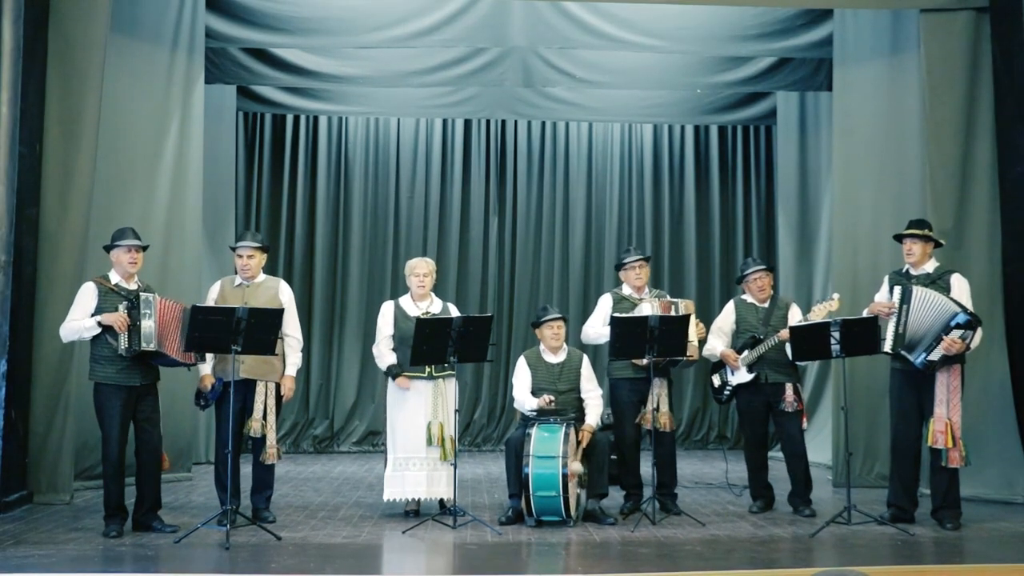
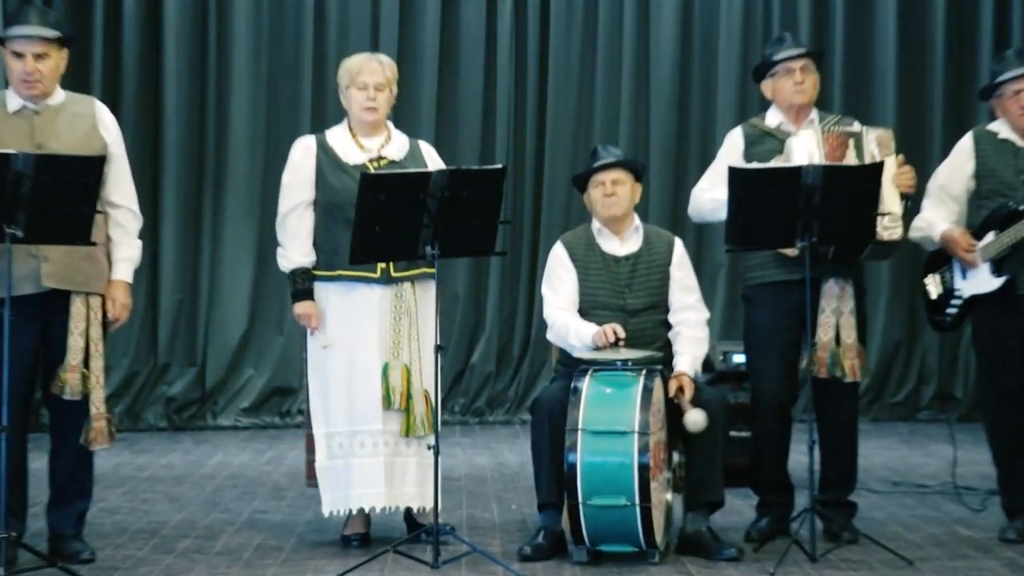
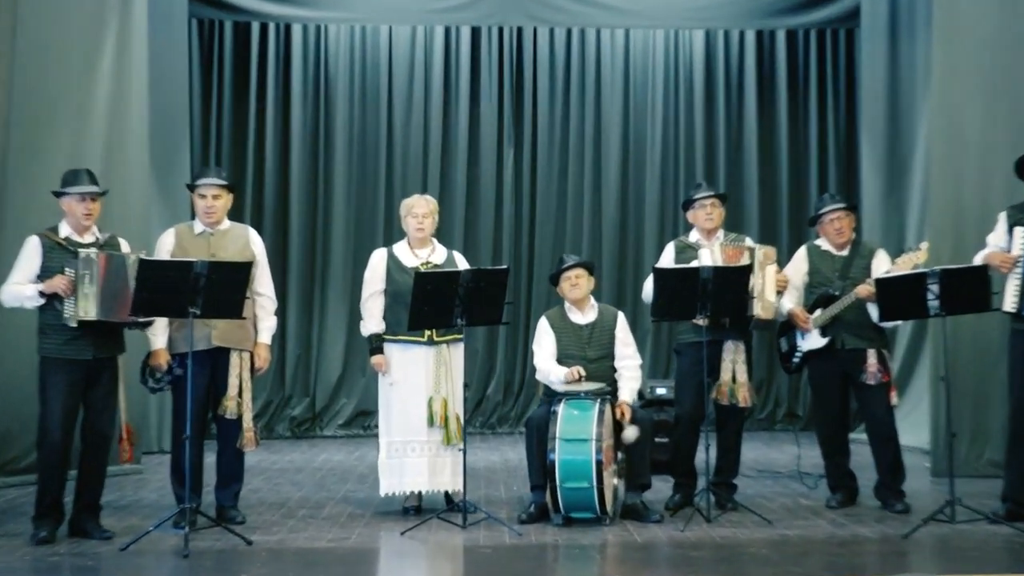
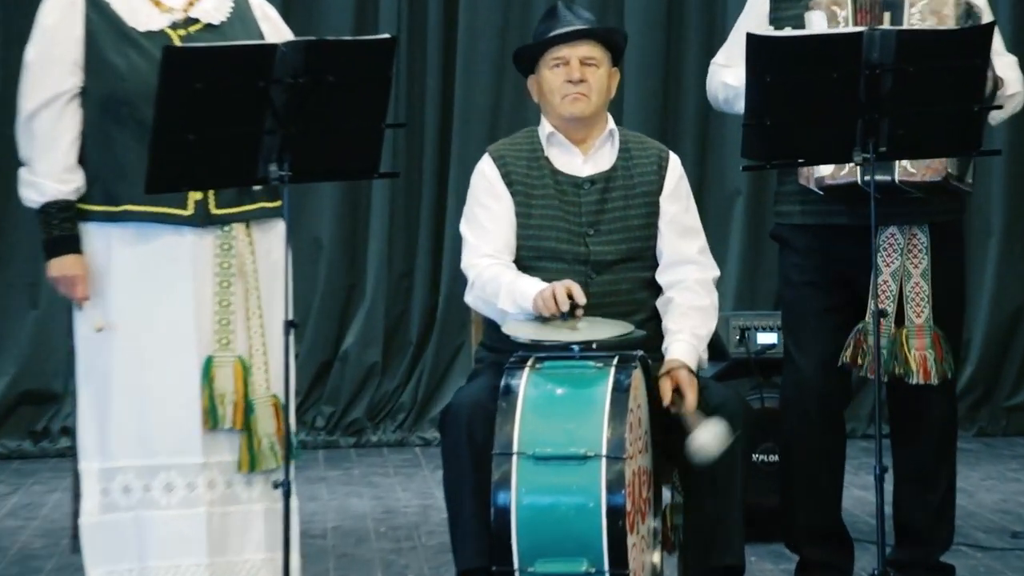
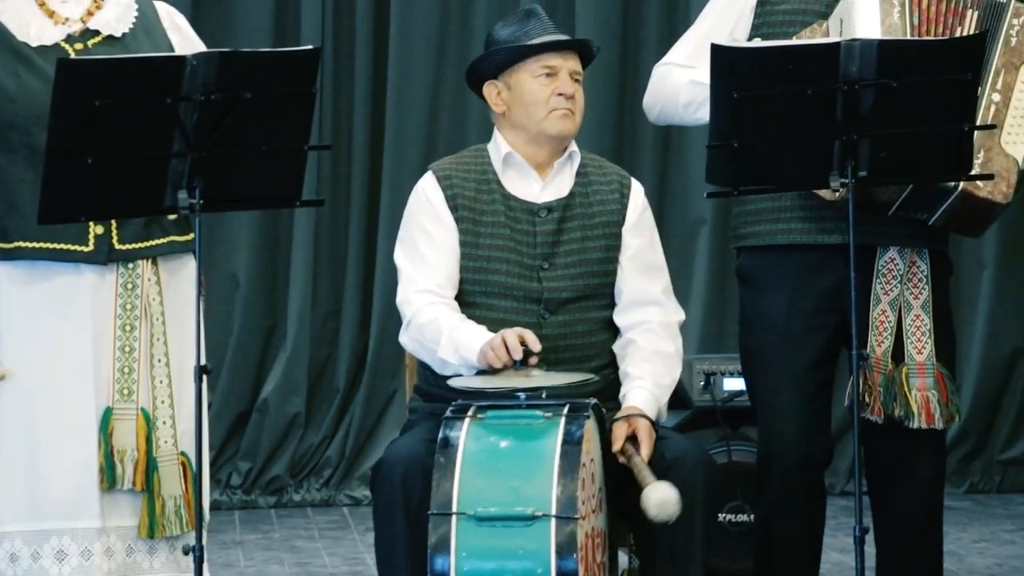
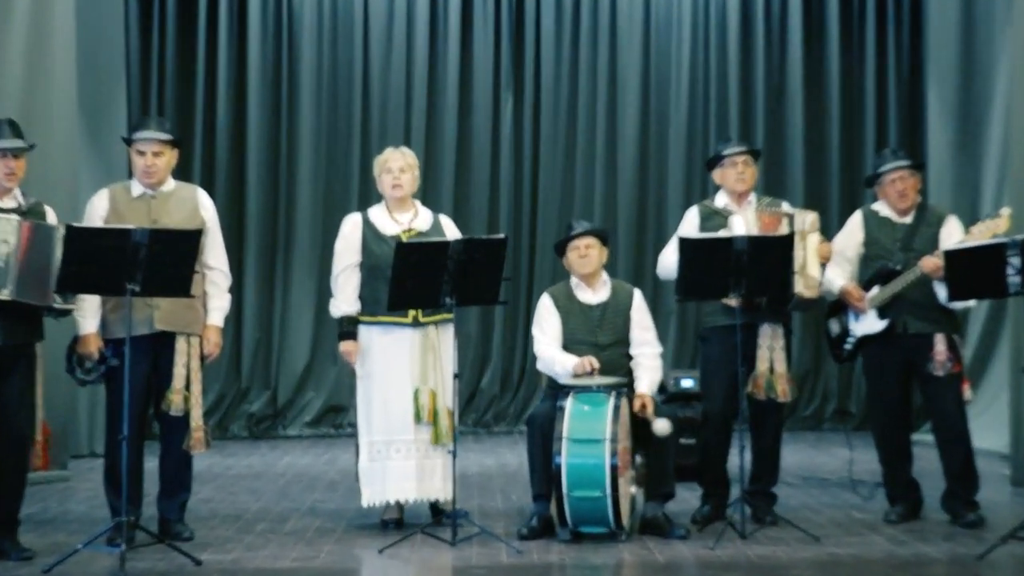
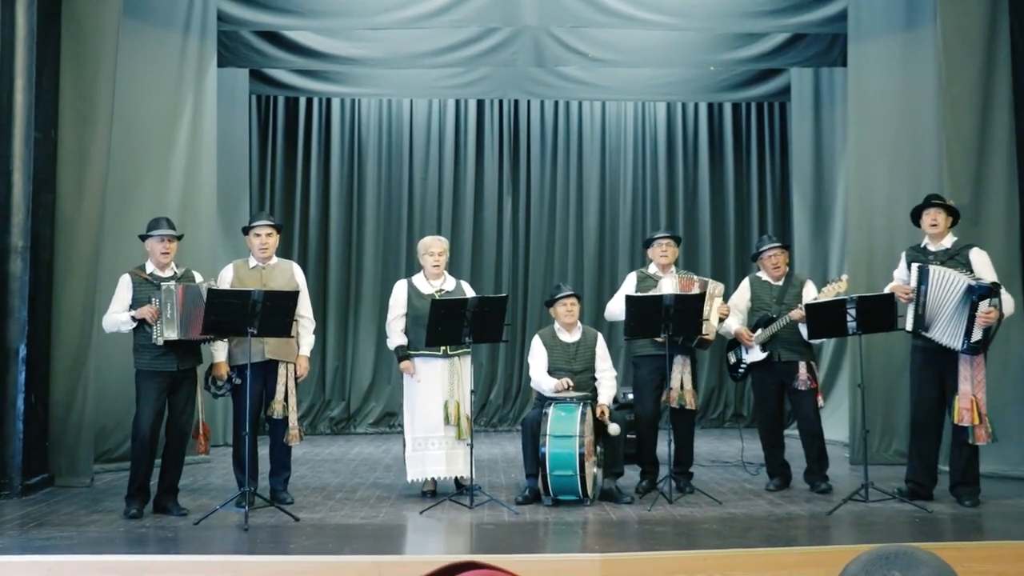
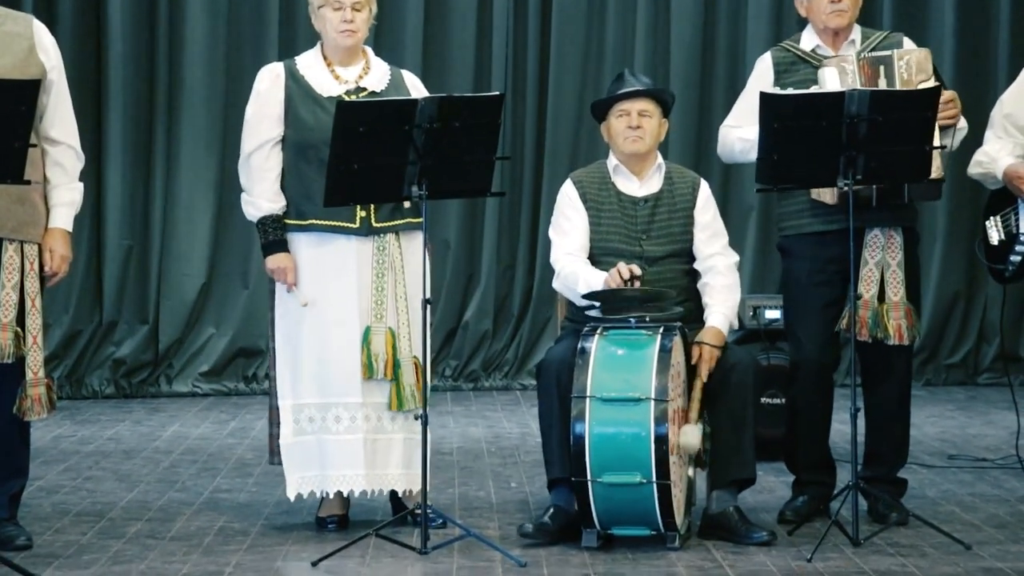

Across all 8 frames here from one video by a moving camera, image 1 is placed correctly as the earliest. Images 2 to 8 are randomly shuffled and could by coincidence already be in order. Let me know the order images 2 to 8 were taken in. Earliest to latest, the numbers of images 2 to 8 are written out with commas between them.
7, 3, 6, 2, 8, 4, 5
